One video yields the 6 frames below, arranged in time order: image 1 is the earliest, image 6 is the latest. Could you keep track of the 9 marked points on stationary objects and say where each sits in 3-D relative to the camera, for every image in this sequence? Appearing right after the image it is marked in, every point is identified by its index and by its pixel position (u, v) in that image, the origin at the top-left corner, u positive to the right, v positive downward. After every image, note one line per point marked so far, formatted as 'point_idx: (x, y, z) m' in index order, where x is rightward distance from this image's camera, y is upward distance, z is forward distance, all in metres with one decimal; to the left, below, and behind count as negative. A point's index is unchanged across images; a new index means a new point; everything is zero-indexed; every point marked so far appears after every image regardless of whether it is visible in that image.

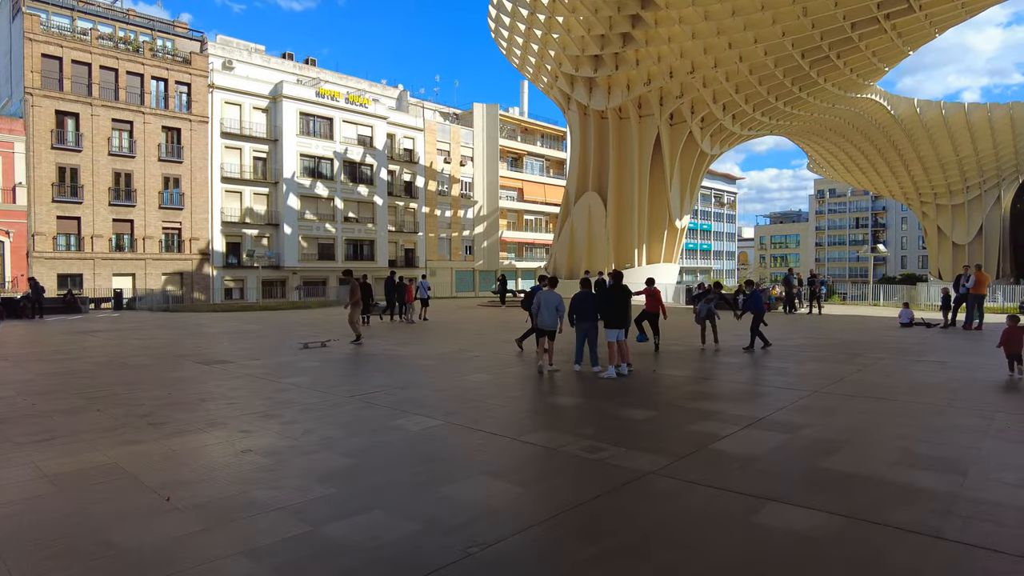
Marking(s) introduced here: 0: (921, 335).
0: (+8.2, -0.9, +13.0) m
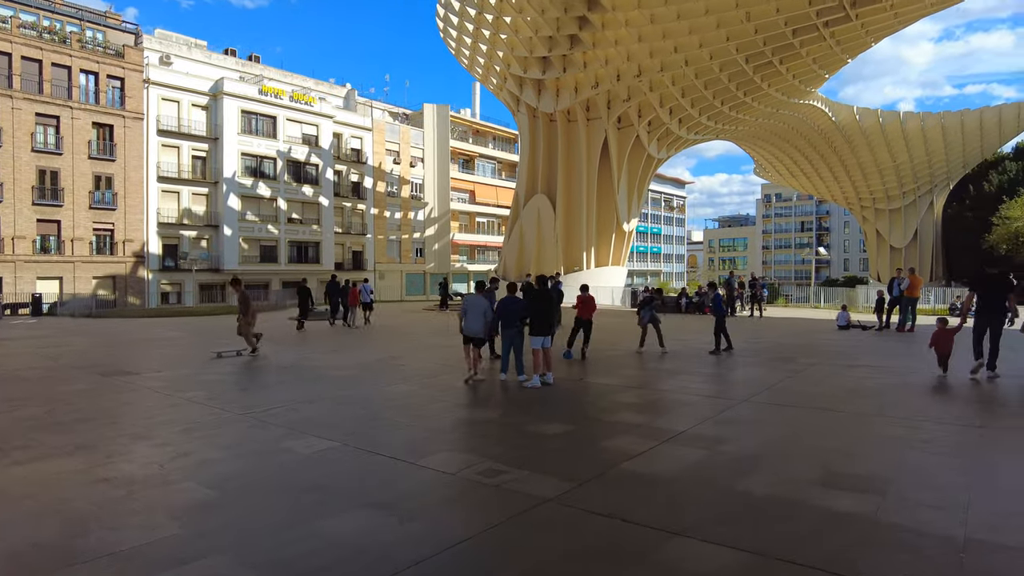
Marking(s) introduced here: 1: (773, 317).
0: (+7.0, -1.0, +13.0) m
1: (+7.6, -0.8, +19.0) m
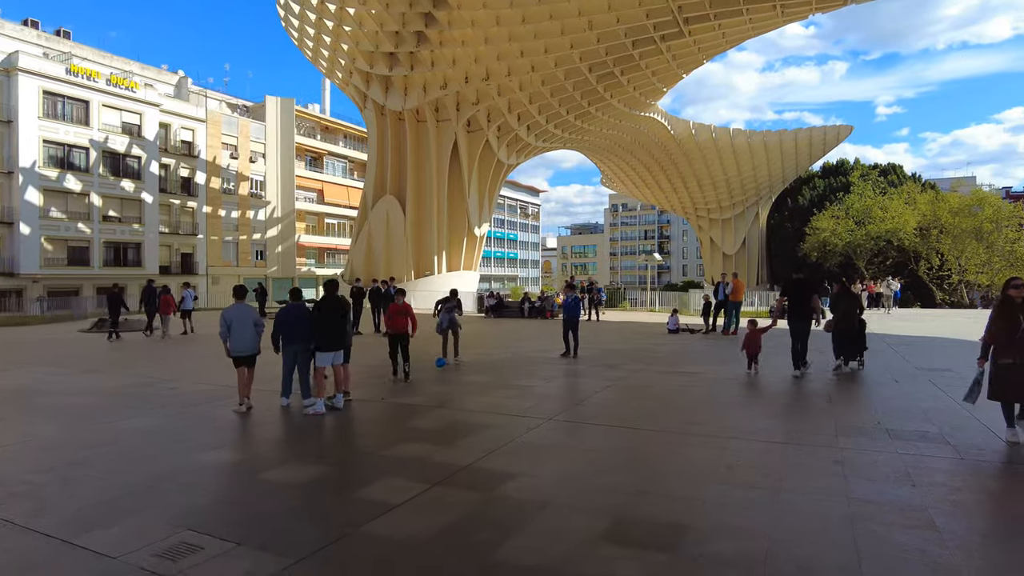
0: (+3.5, -1.1, +13.2) m
1: (+2.9, -1.0, +19.1) m
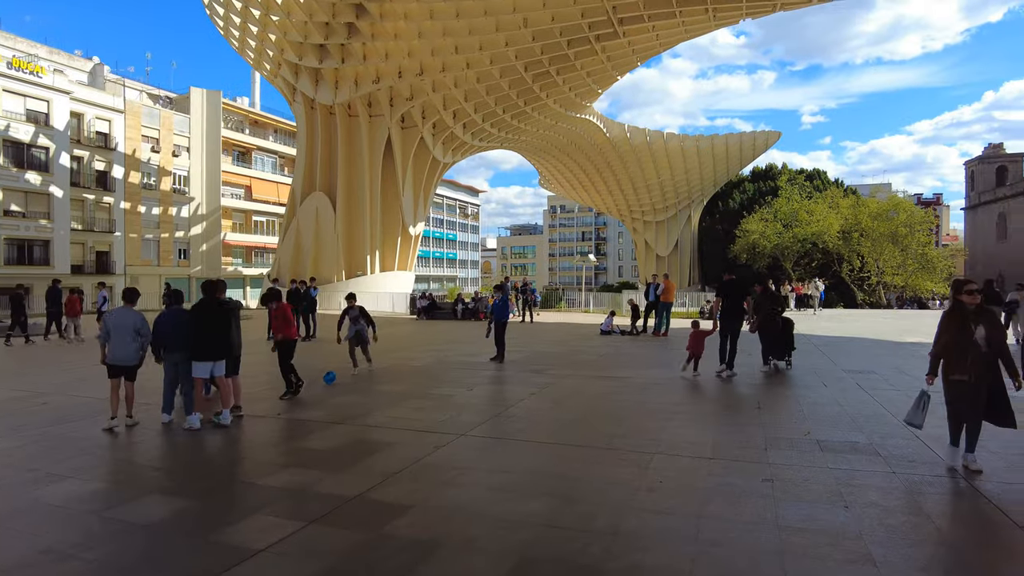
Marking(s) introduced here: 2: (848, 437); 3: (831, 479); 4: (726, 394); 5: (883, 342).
0: (+2.1, -1.1, +12.9) m
1: (+0.9, -1.0, +18.8) m
2: (+2.5, -1.1, +4.8) m
3: (+1.9, -1.1, +3.9) m
4: (+2.4, -1.2, +7.2) m
5: (+7.3, -1.1, +12.8) m
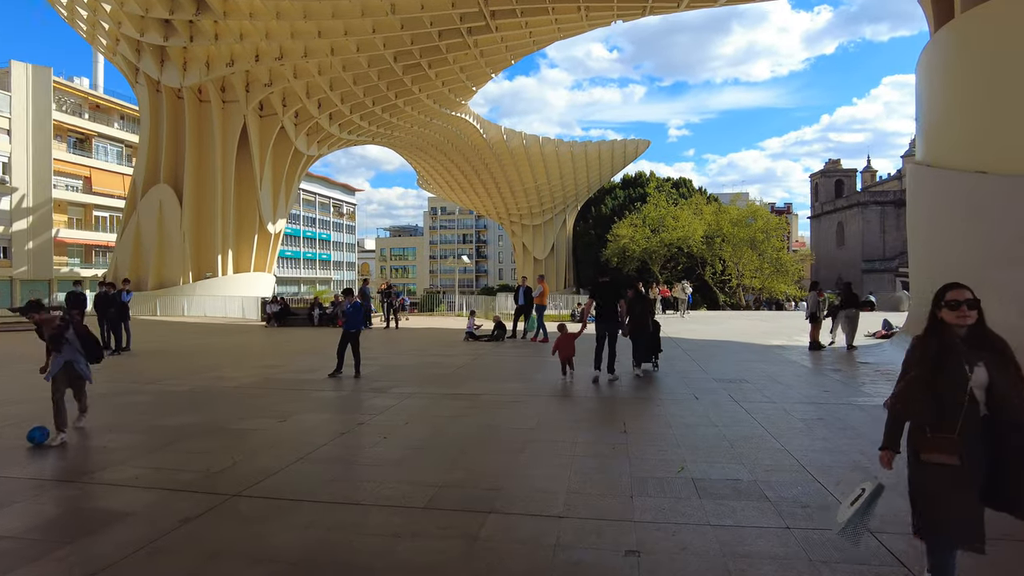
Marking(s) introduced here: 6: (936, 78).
0: (-0.6, -1.2, +11.9) m
1: (-2.8, -1.1, +17.4) m
2: (+1.3, -1.1, +3.9) m
3: (+0.9, -1.2, +2.9) m
4: (+0.8, -1.2, +6.3) m
5: (+4.6, -1.1, +12.7) m
6: (+6.6, +3.3, +10.1) m
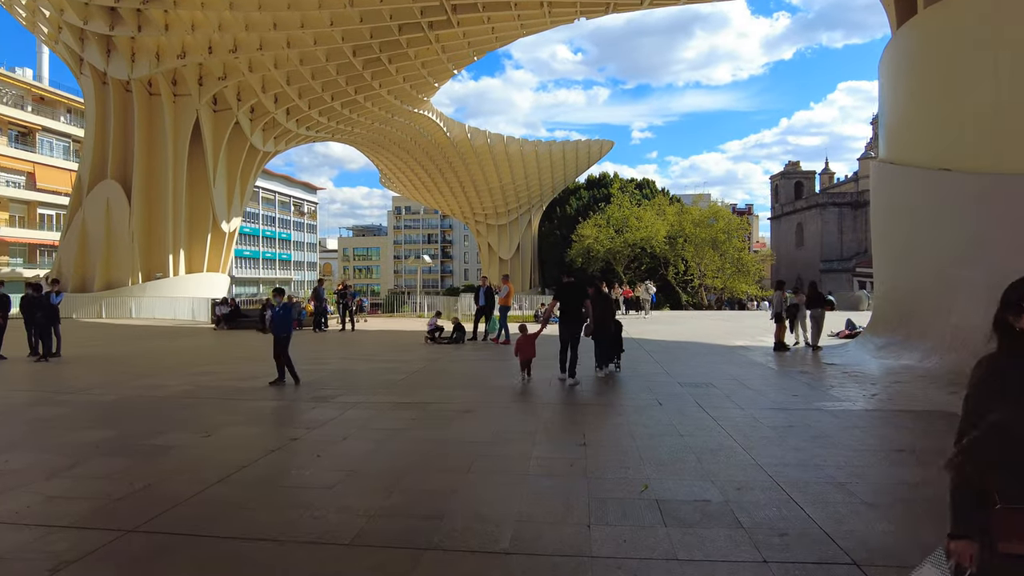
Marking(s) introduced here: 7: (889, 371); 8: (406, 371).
0: (-1.3, -1.2, +11.4) m
1: (-3.8, -1.1, +16.8) m
2: (+1.0, -1.1, +3.5) m
3: (+0.7, -1.2, +2.5) m
4: (+0.4, -1.2, +5.9) m
5: (+3.9, -1.1, +12.4) m
6: (+6.0, +3.3, +10.0) m
7: (+4.7, -1.0, +8.1) m
8: (-1.5, -1.2, +9.0) m
